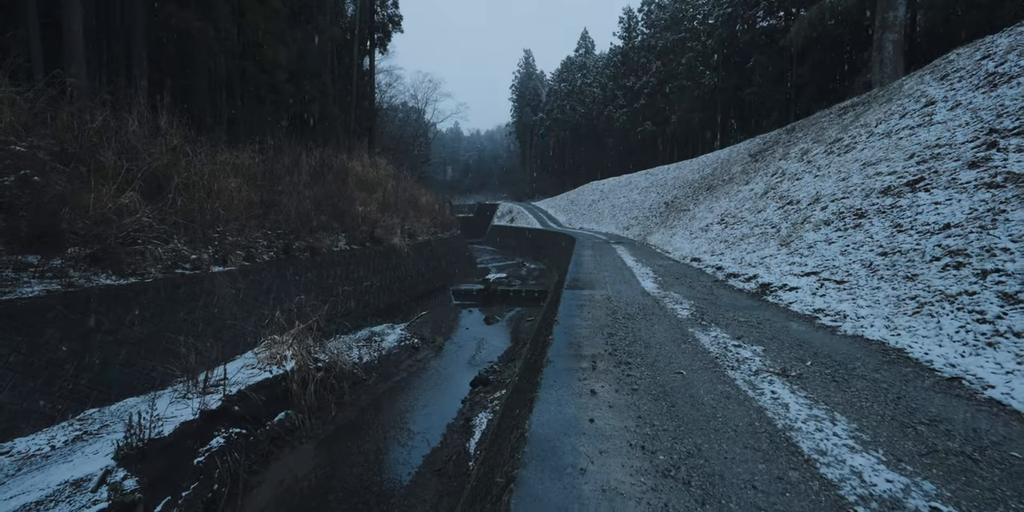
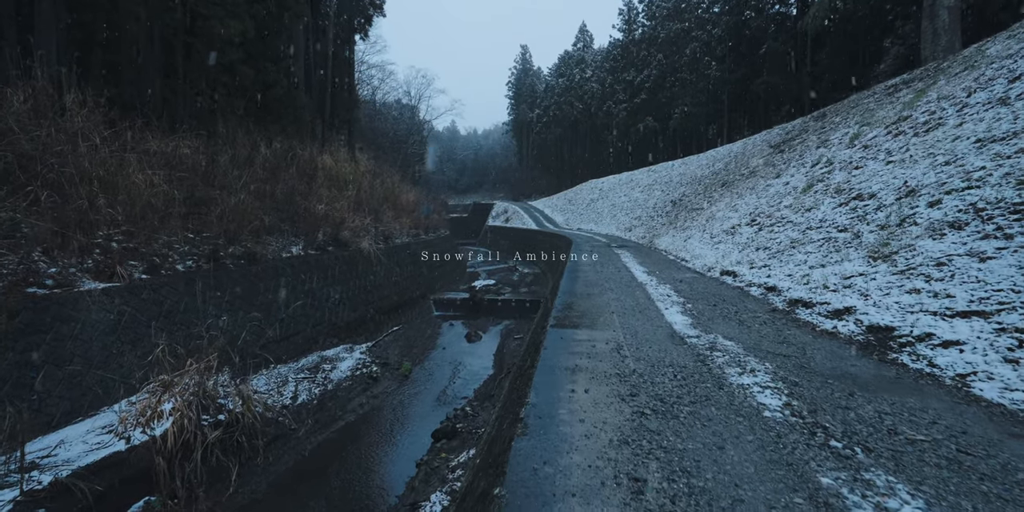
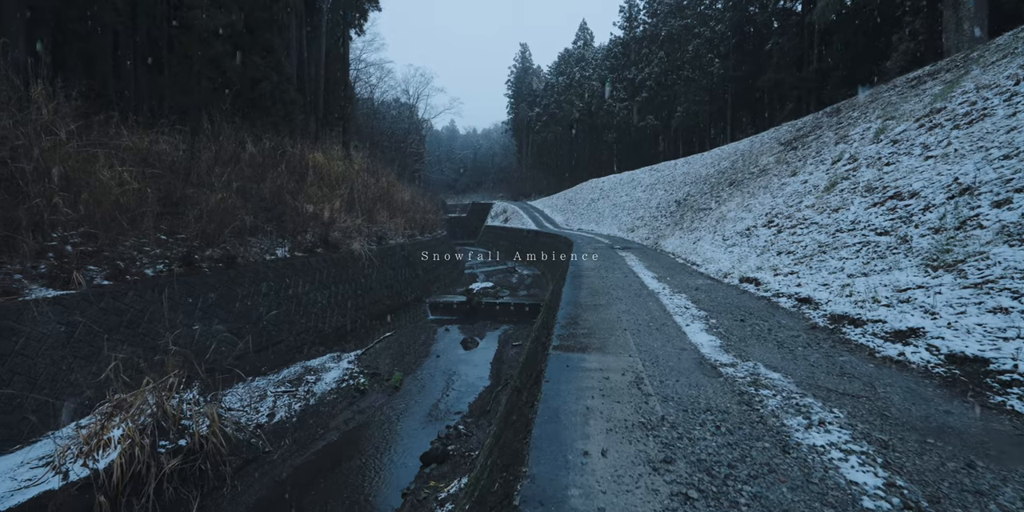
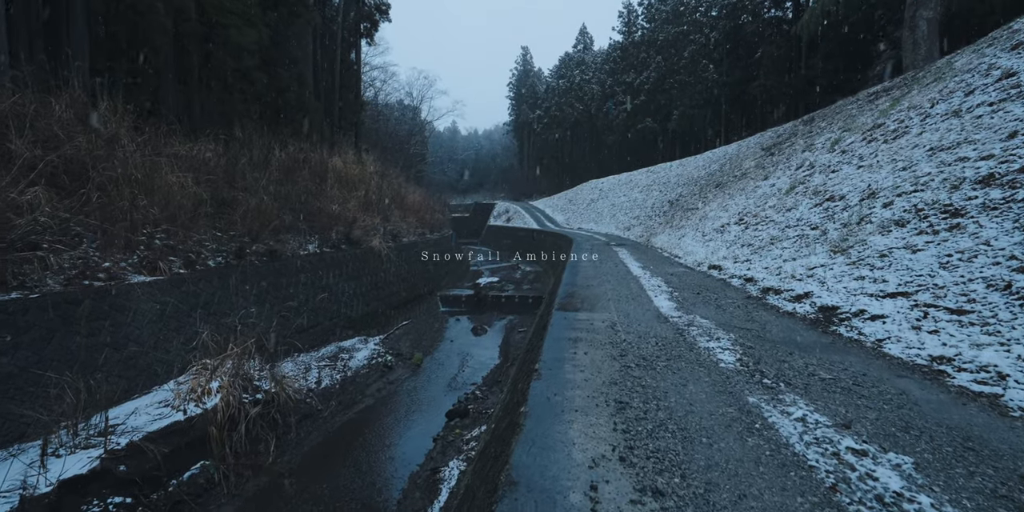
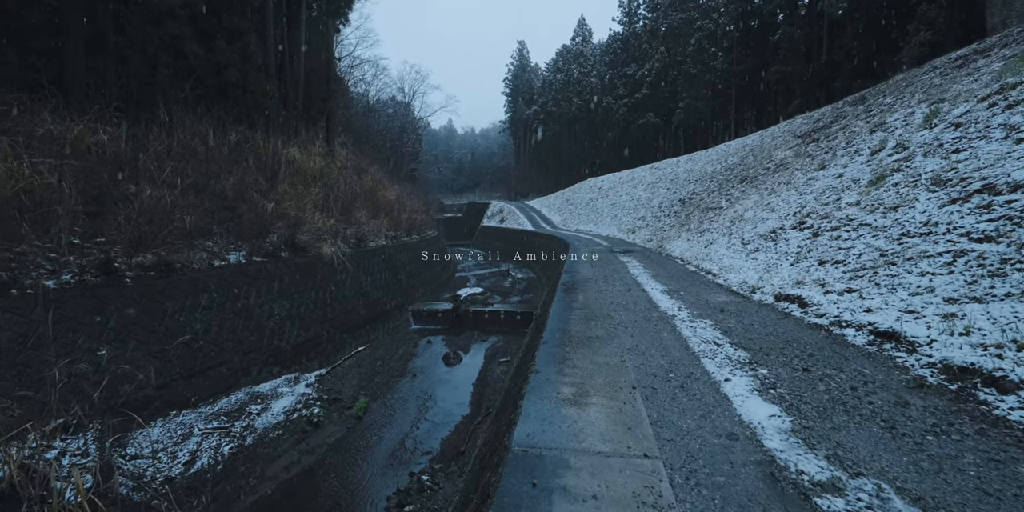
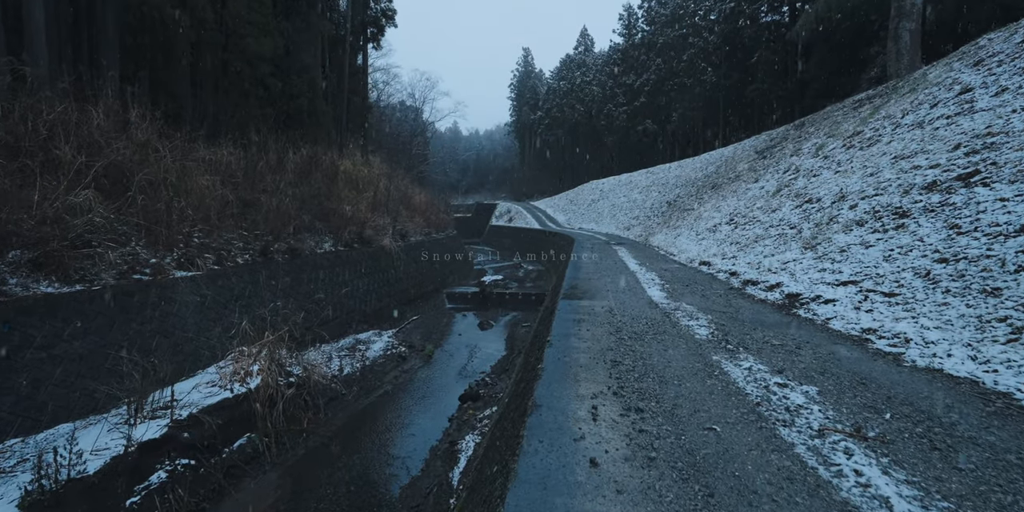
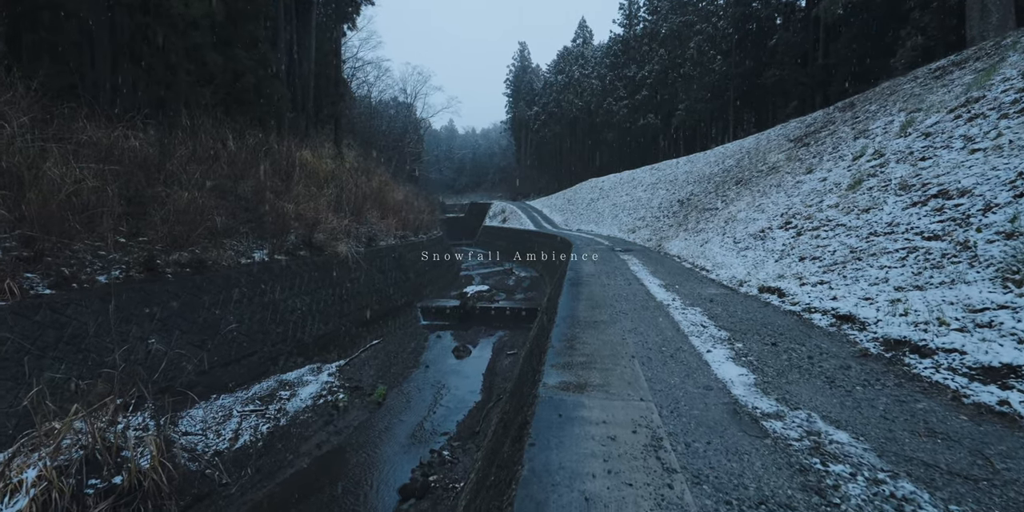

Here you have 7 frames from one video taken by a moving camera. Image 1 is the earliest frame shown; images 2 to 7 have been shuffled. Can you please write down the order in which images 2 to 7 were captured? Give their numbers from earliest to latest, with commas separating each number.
6, 4, 2, 3, 7, 5
